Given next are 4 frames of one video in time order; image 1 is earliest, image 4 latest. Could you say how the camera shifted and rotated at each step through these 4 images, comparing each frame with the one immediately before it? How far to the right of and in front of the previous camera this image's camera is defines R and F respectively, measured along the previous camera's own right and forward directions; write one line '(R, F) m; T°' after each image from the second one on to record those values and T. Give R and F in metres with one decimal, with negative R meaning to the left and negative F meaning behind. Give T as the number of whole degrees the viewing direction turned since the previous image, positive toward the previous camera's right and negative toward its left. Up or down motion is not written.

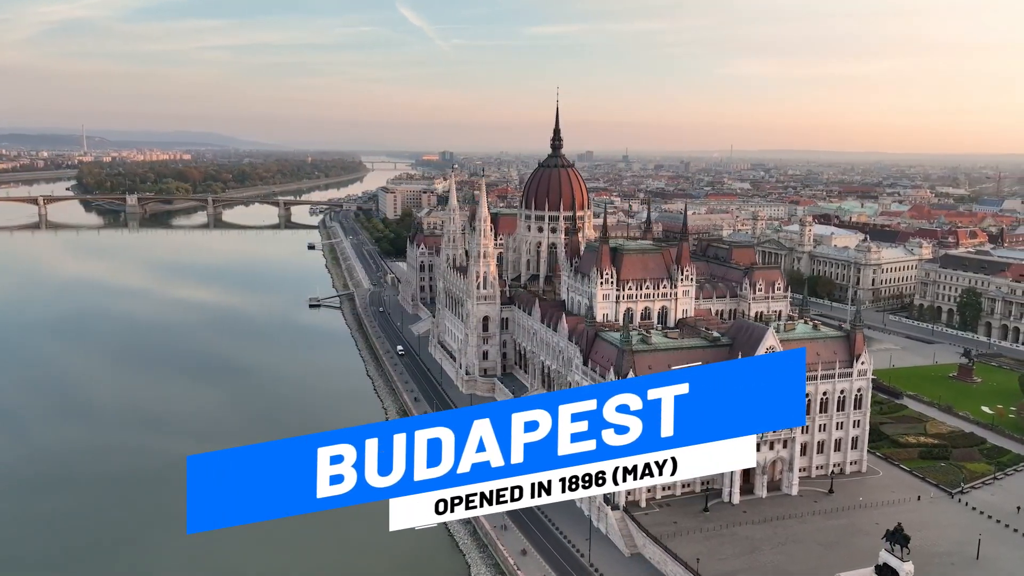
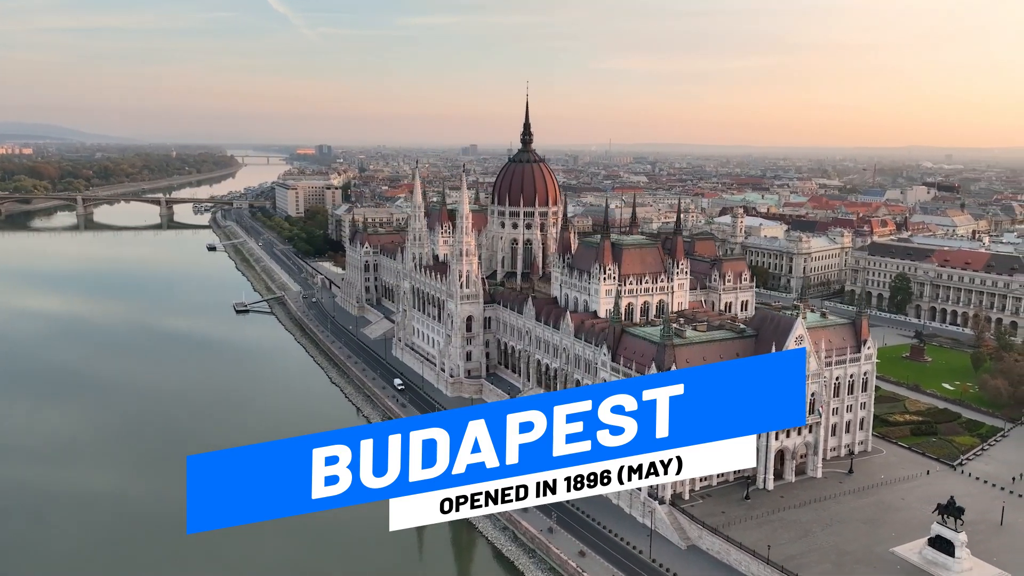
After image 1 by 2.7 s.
(-10.4, +1.4) m; +9°
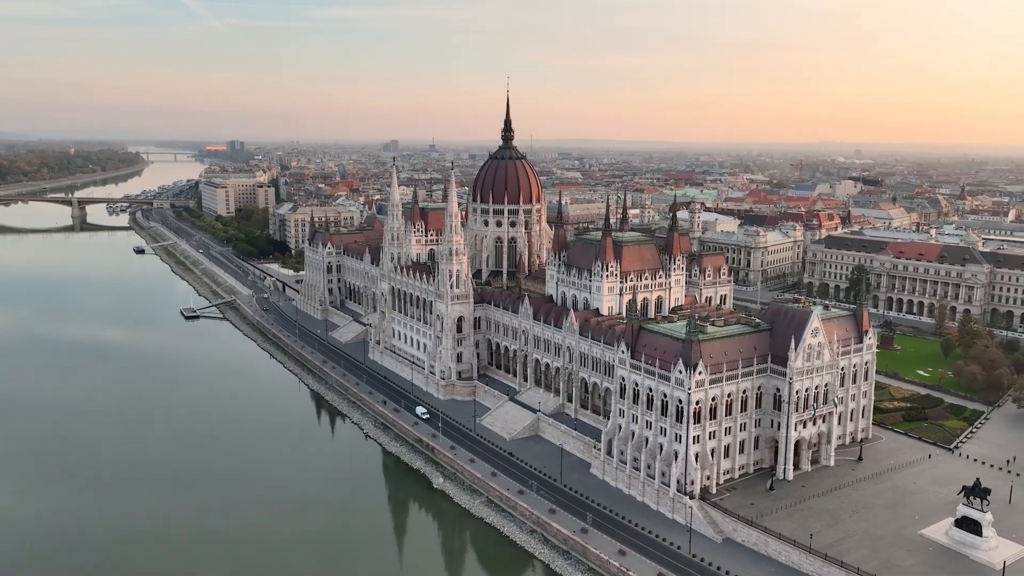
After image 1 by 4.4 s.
(-7.0, +1.0) m; +6°
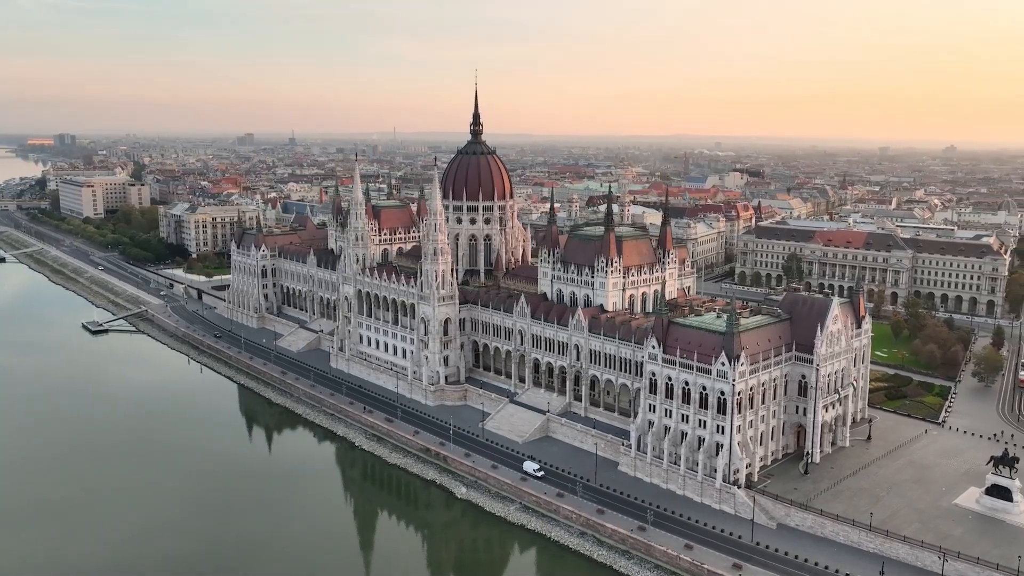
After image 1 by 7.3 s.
(-11.9, +2.7) m; +11°
